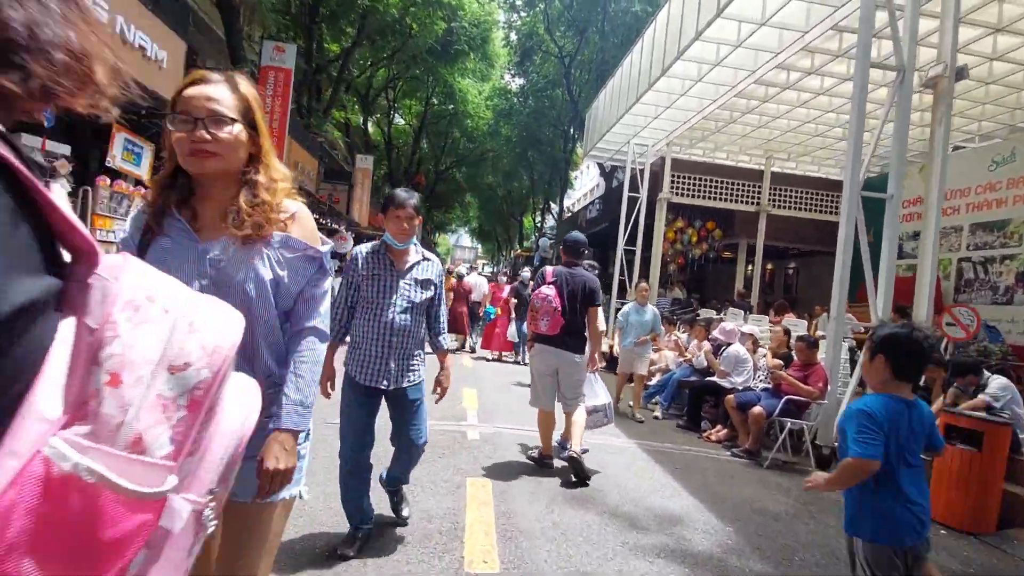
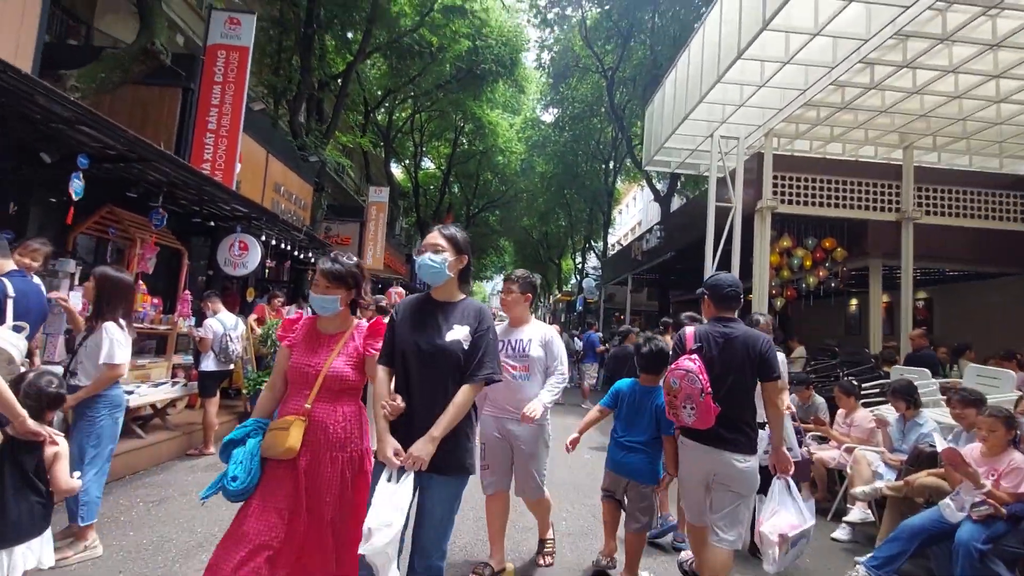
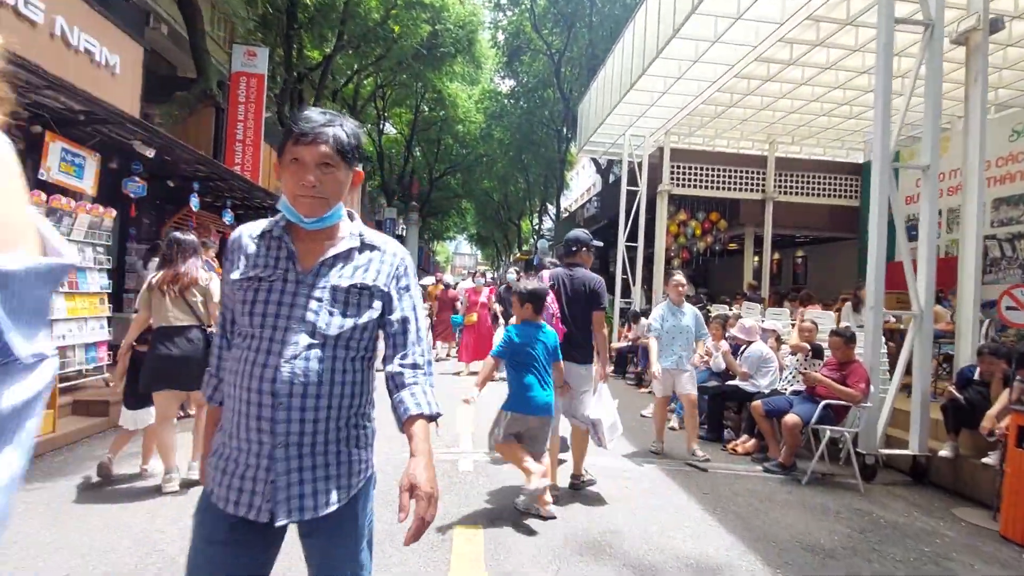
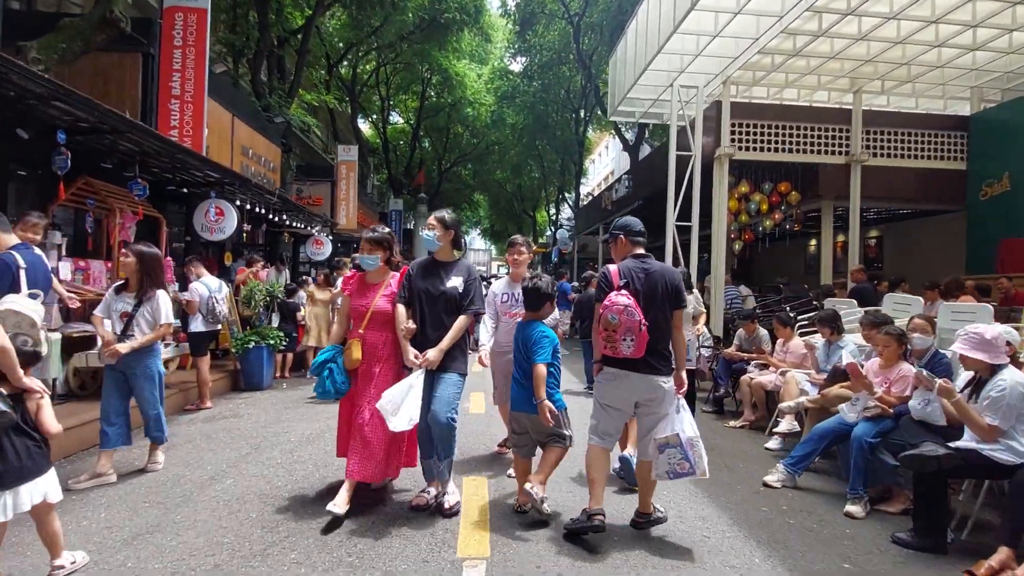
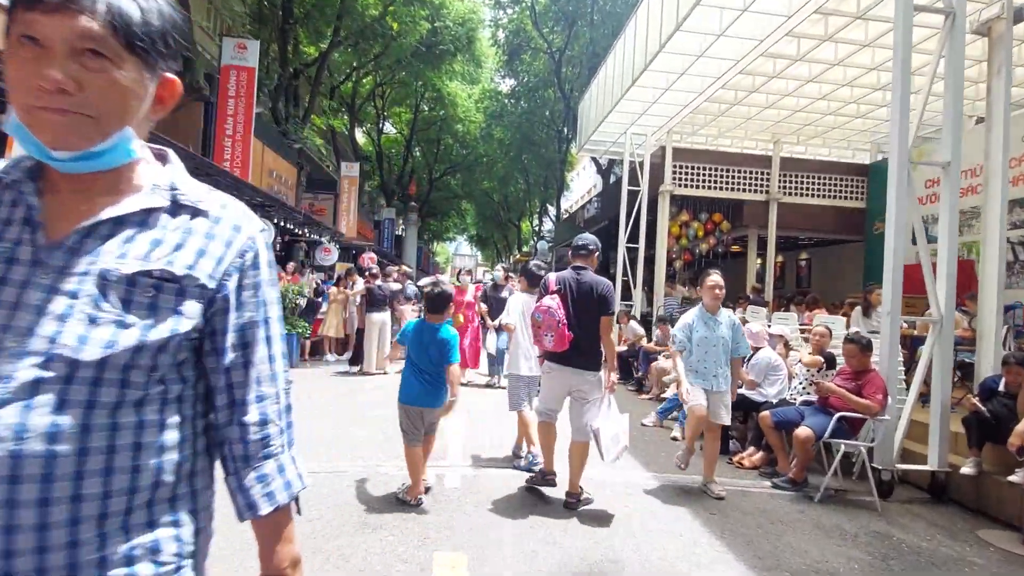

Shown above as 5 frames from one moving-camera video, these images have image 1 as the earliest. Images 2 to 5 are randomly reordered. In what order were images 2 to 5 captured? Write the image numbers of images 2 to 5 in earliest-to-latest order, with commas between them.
3, 5, 4, 2
